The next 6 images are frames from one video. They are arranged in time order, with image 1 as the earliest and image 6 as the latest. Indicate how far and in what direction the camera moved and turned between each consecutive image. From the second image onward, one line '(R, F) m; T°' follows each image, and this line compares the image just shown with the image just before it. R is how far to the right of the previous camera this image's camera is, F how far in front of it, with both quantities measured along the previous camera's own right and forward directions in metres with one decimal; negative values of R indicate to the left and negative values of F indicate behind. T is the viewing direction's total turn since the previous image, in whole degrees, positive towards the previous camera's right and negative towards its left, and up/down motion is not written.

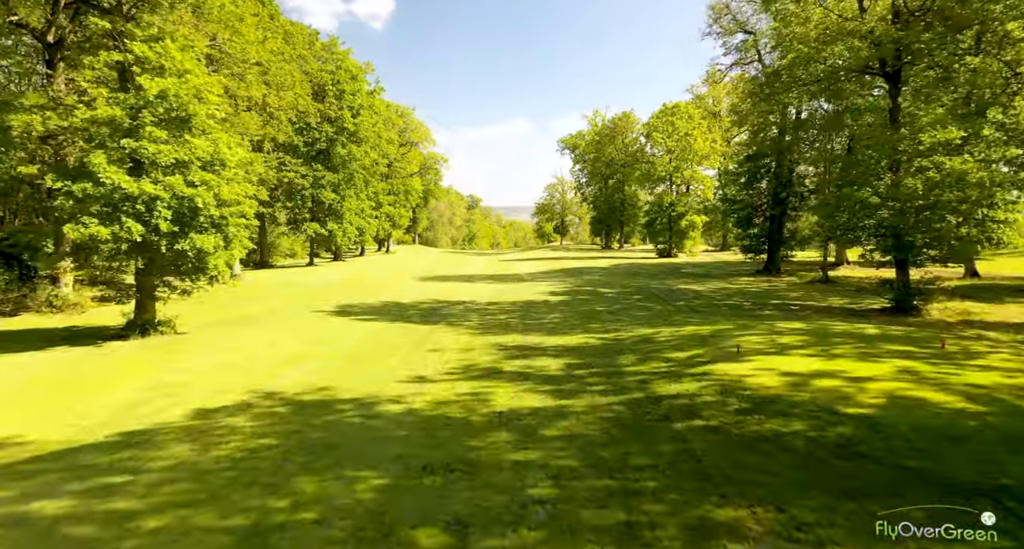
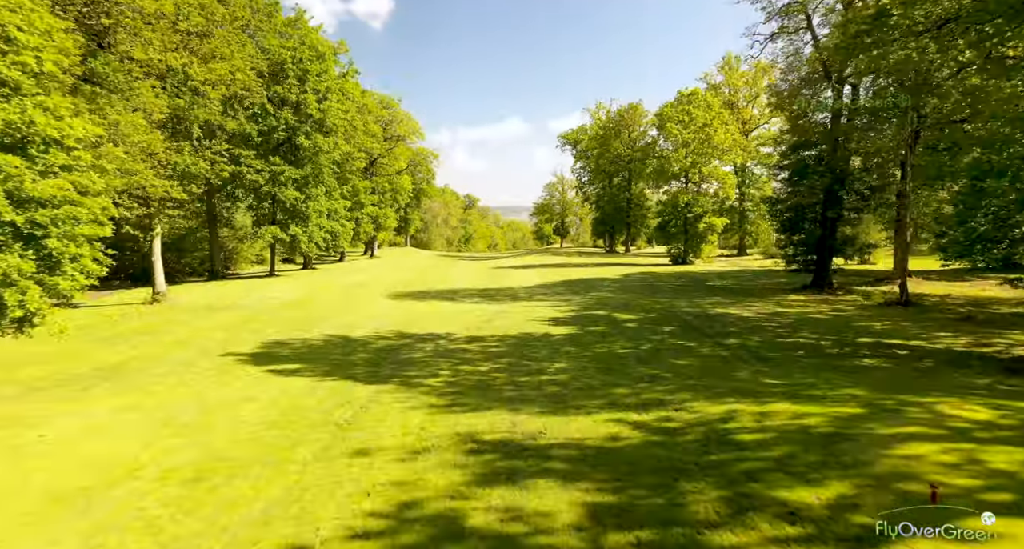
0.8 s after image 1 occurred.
(+0.2, +4.7) m; 0°
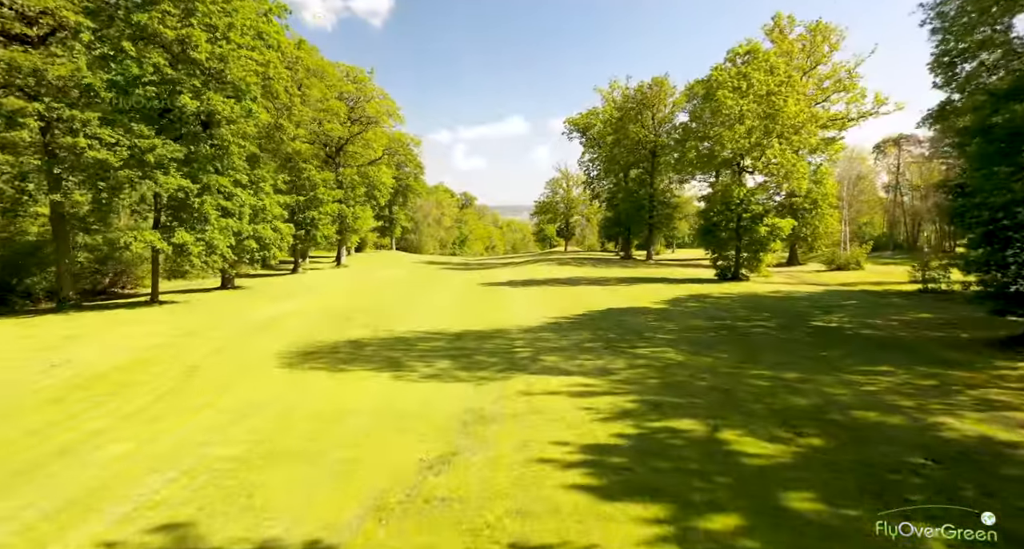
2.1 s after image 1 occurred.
(+0.2, +9.4) m; 0°
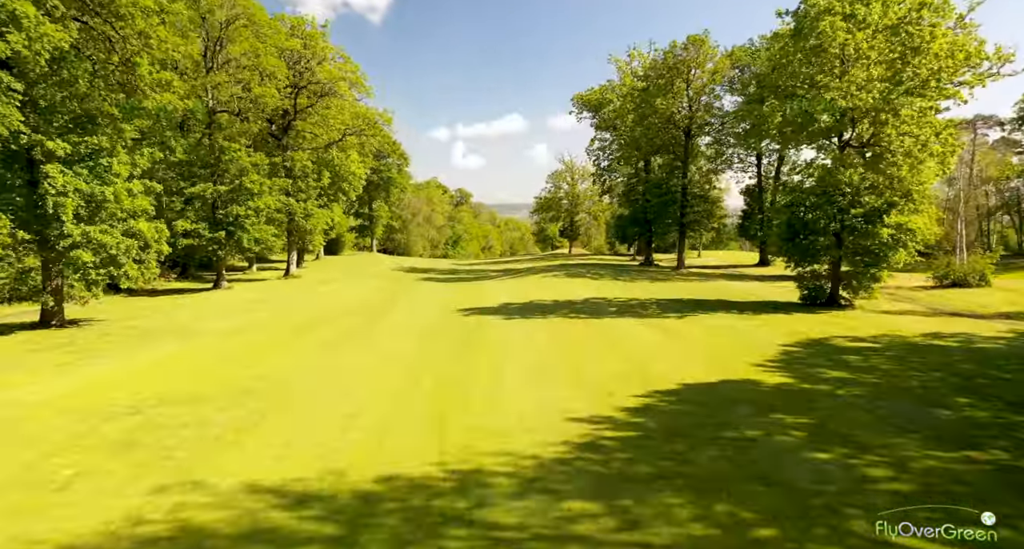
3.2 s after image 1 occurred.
(+0.2, +9.6) m; 0°
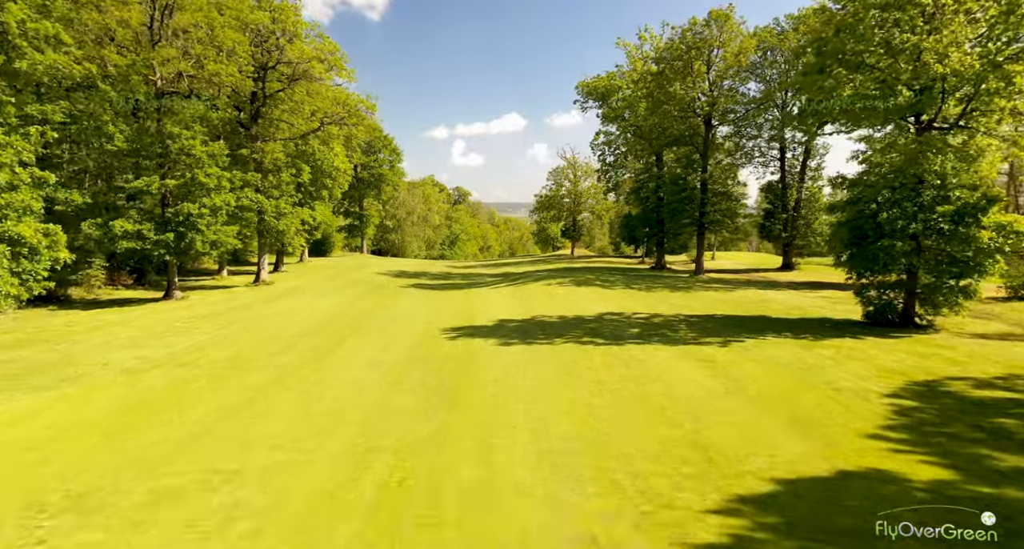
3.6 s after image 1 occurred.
(0.0, +4.0) m; 0°
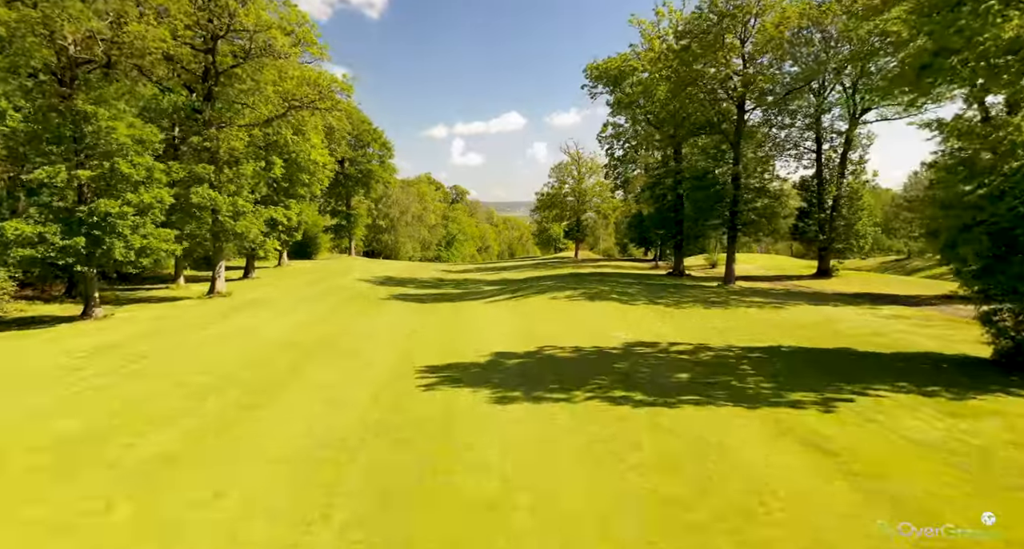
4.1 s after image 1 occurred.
(0.0, +4.8) m; 0°
